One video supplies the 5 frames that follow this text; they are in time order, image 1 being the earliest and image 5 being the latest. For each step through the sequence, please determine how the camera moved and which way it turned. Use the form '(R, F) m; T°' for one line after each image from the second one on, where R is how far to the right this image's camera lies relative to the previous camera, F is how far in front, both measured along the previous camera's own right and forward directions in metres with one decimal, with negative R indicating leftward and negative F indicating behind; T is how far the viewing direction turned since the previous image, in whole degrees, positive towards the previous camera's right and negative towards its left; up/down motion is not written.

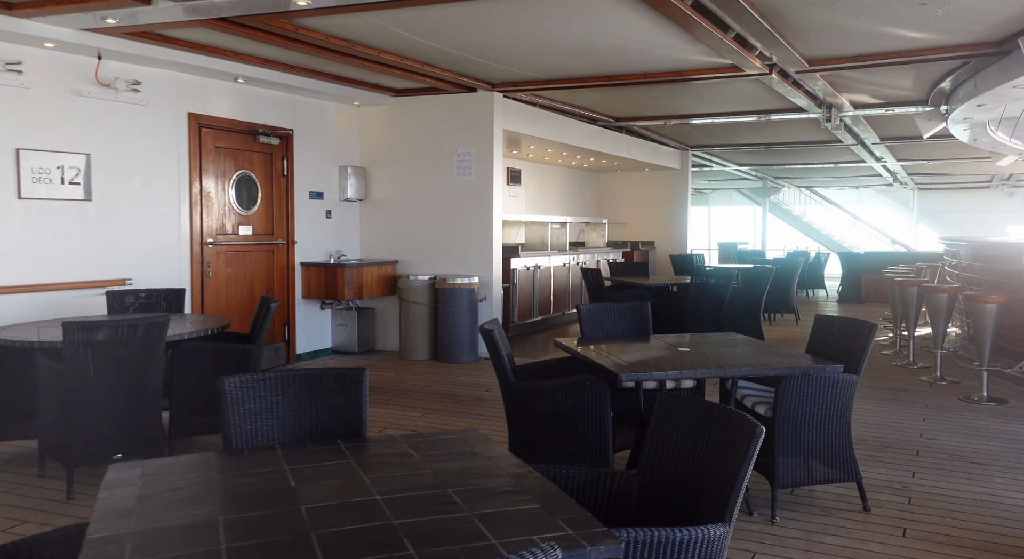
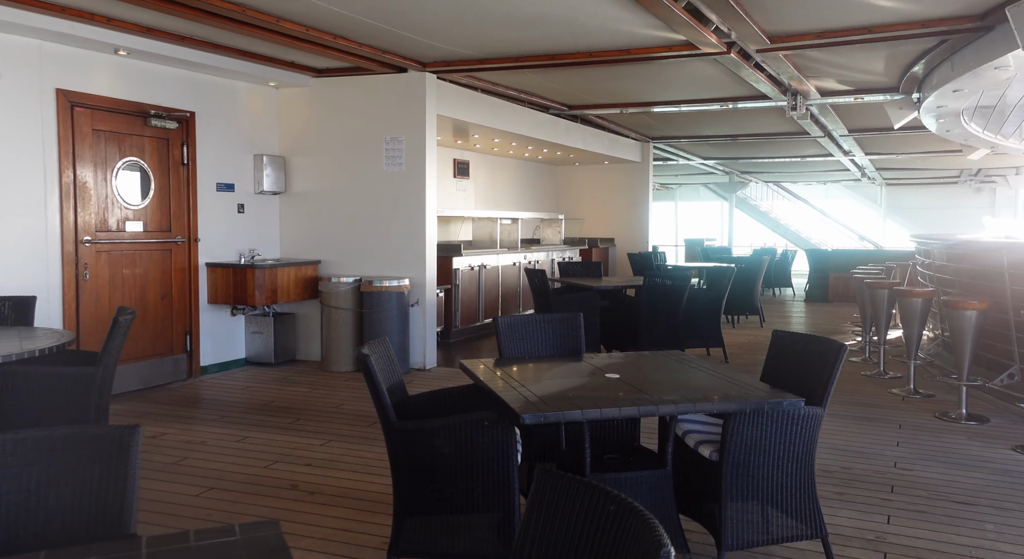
(+0.3, +0.8) m; +2°
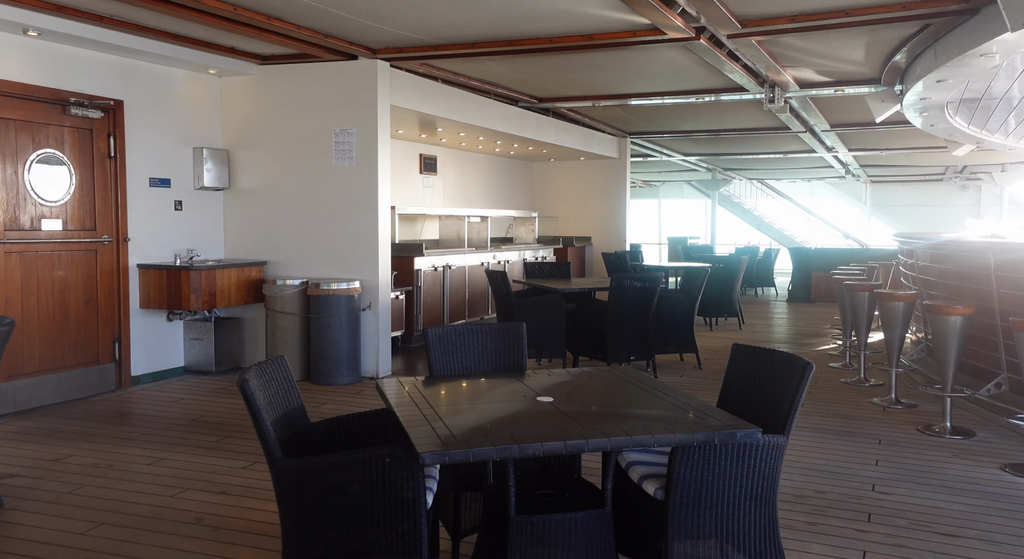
(+0.3, +0.4) m; +1°
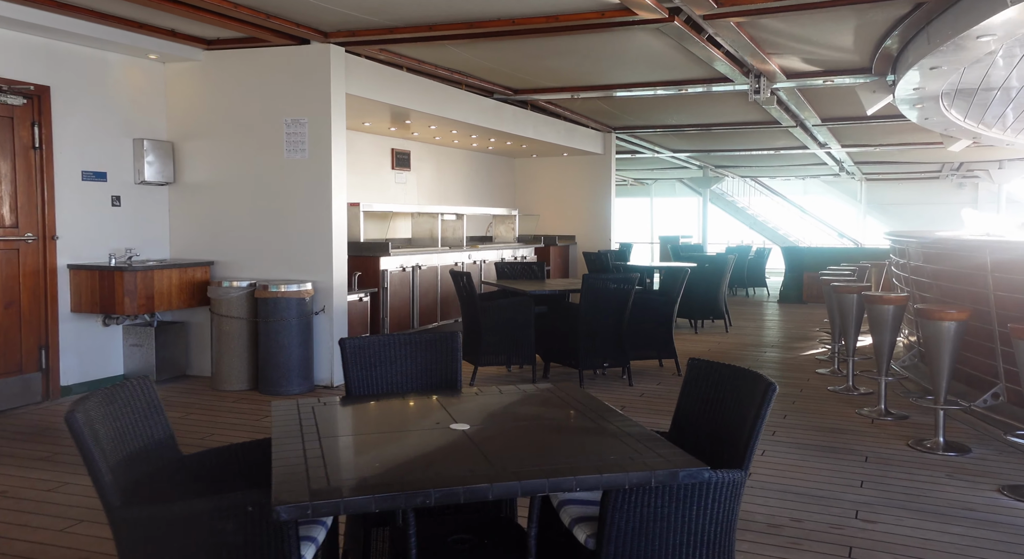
(+0.3, +0.5) m; 0°
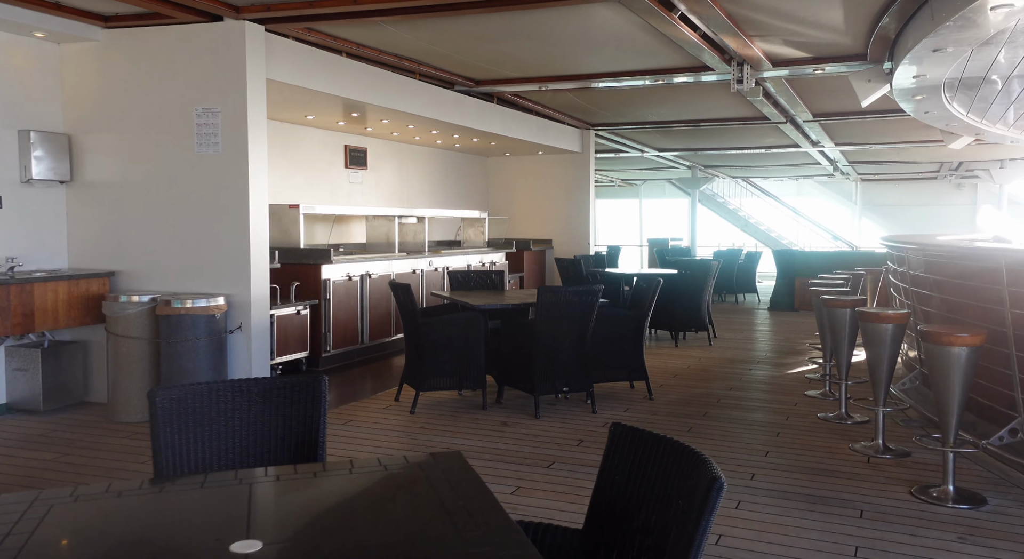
(+0.4, +0.8) m; 0°
